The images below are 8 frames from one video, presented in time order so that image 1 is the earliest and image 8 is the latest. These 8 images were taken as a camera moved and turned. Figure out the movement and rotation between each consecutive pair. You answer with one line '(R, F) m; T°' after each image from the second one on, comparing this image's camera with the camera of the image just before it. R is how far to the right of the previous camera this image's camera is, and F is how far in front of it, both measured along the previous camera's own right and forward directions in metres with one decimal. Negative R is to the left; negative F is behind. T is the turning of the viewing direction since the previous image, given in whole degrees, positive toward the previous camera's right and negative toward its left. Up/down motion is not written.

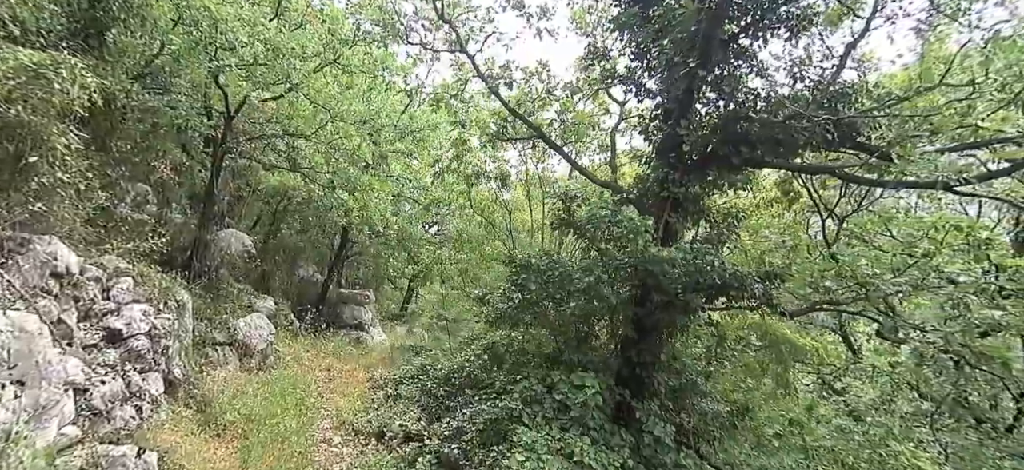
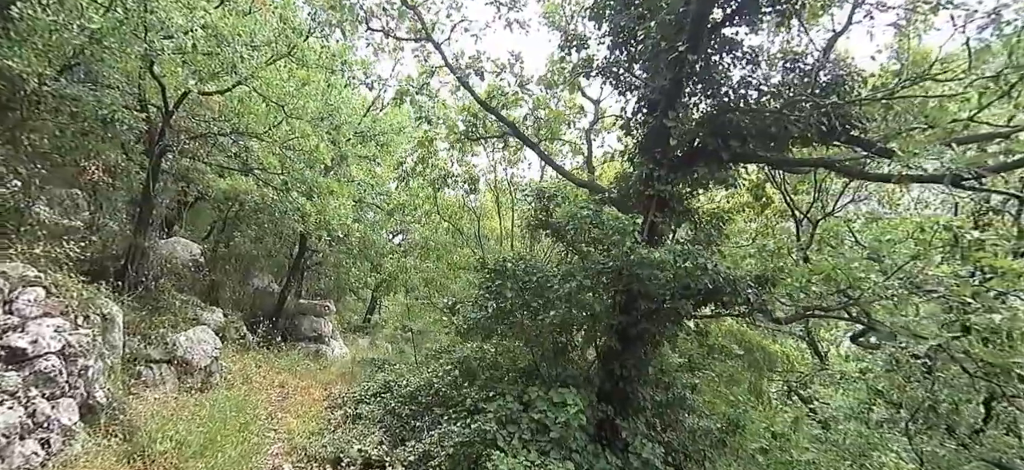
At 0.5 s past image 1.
(-0.1, +0.6) m; +4°
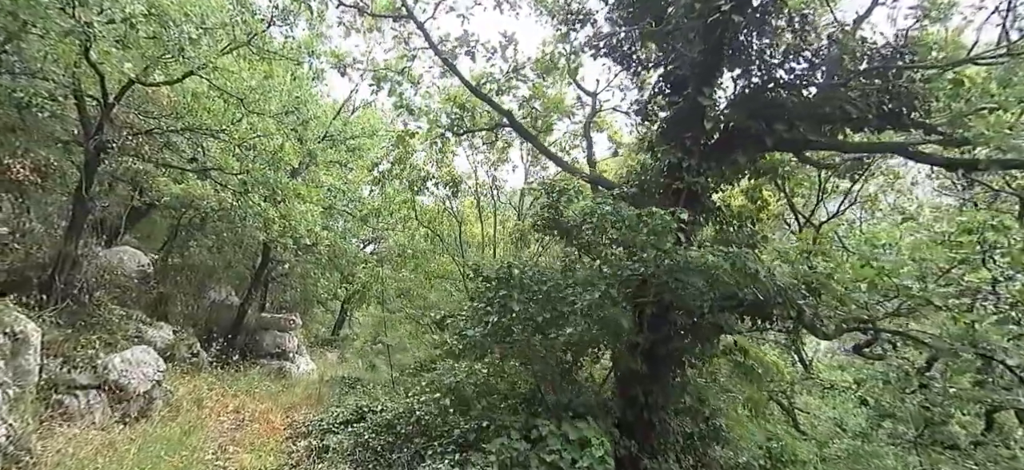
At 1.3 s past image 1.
(-0.3, +0.9) m; +3°
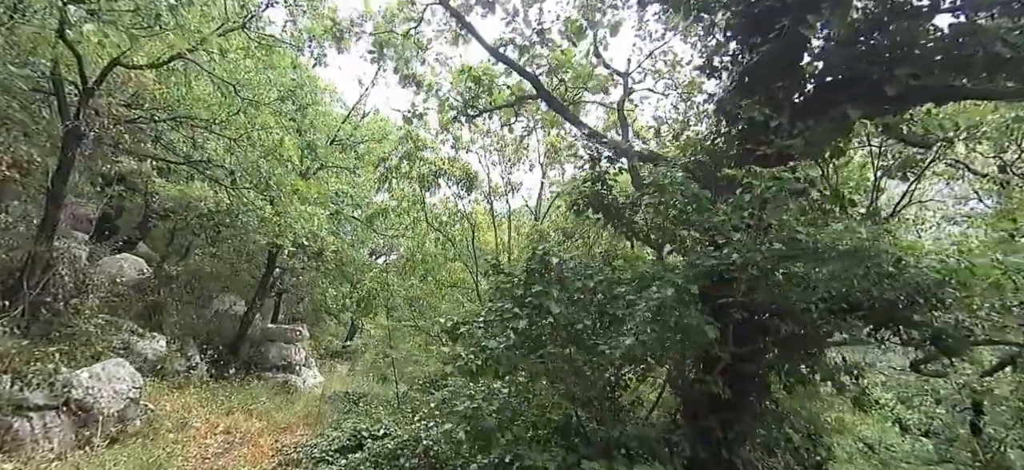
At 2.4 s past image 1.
(-0.1, +1.0) m; -1°
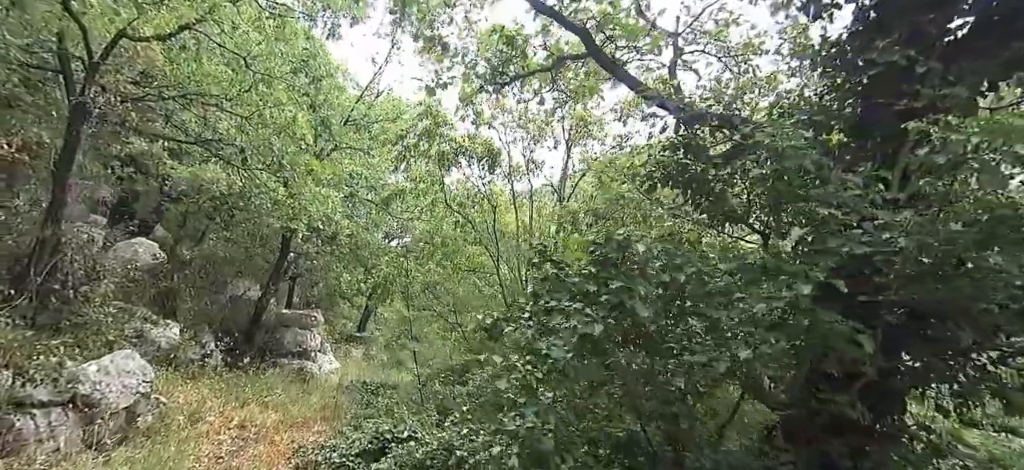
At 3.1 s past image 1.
(-0.3, +0.6) m; -1°
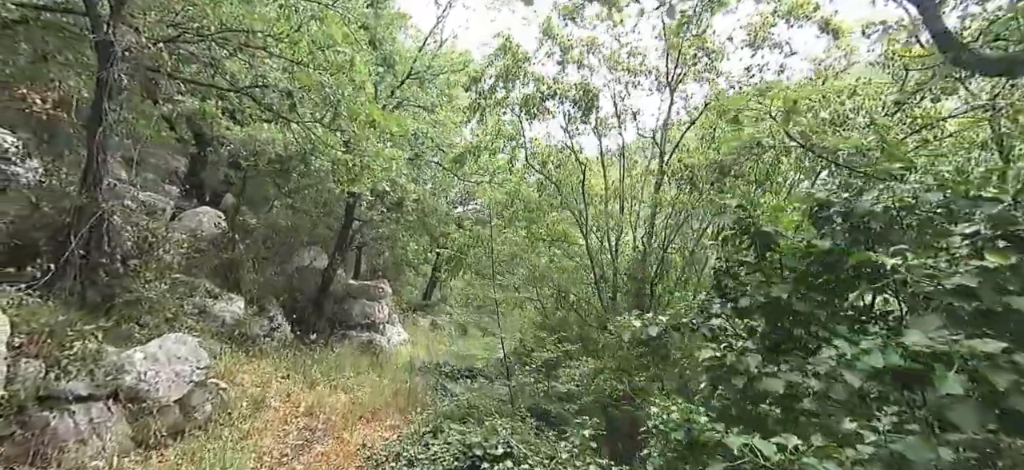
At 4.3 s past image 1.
(-0.5, +1.3) m; -6°
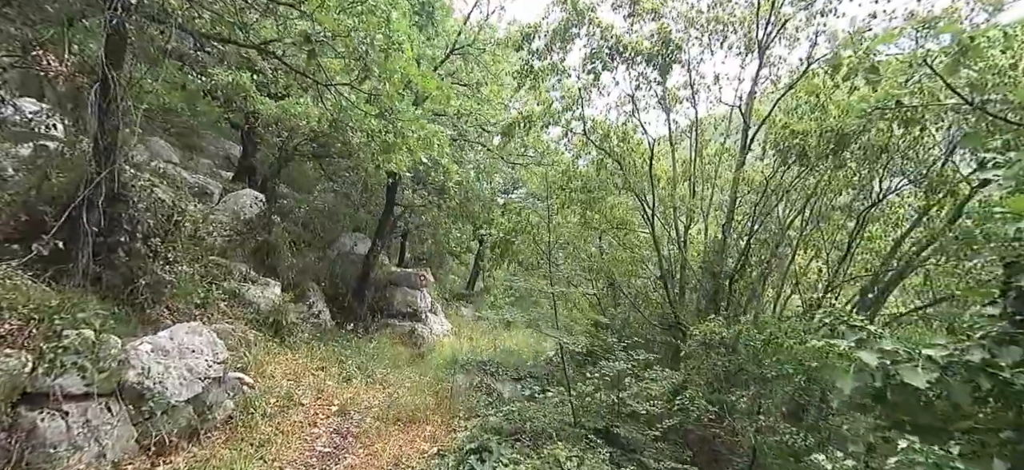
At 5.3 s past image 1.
(-0.2, +1.0) m; -5°
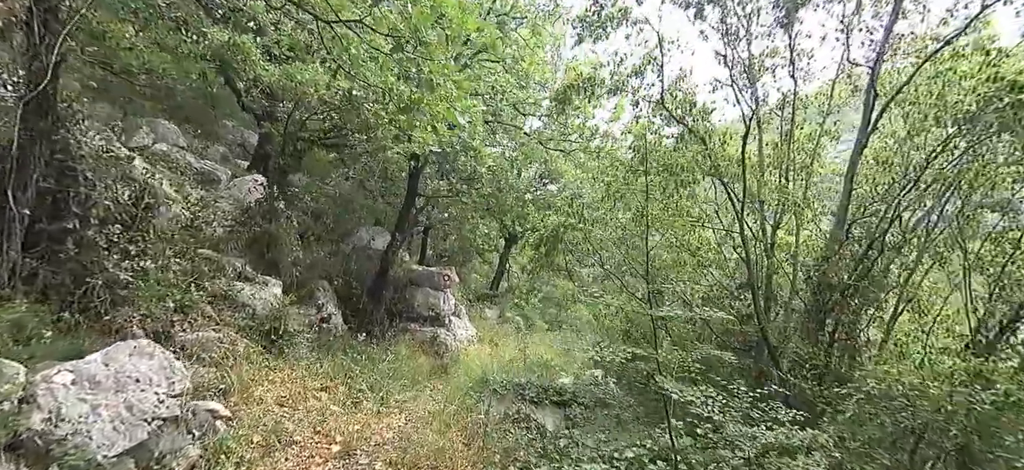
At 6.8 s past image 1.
(-0.3, +1.6) m; -2°
